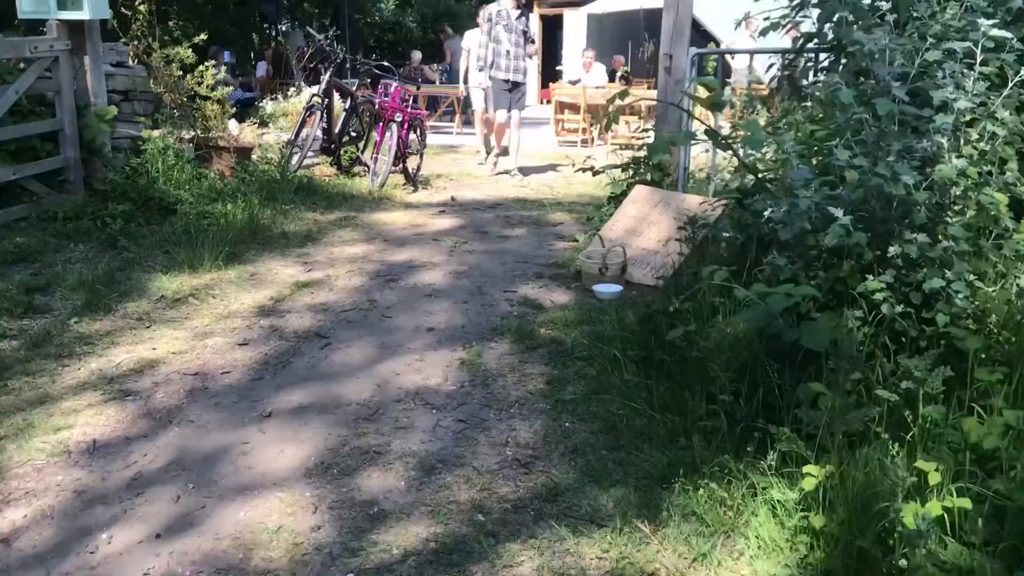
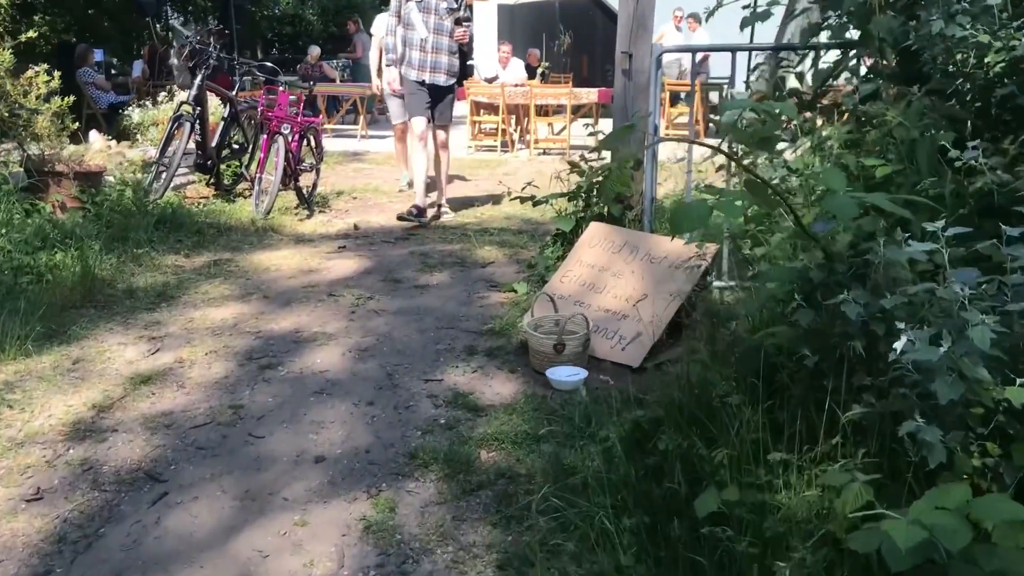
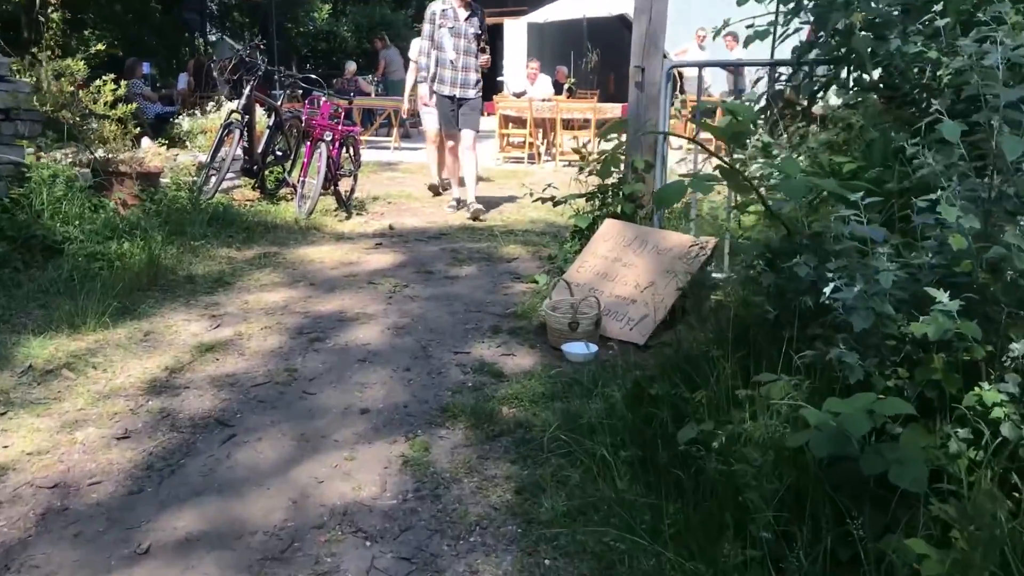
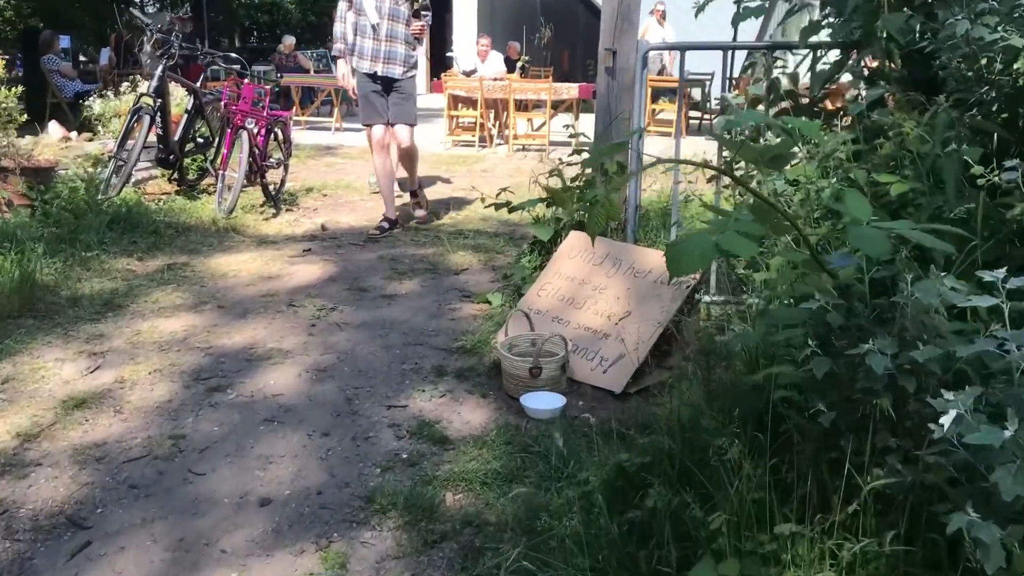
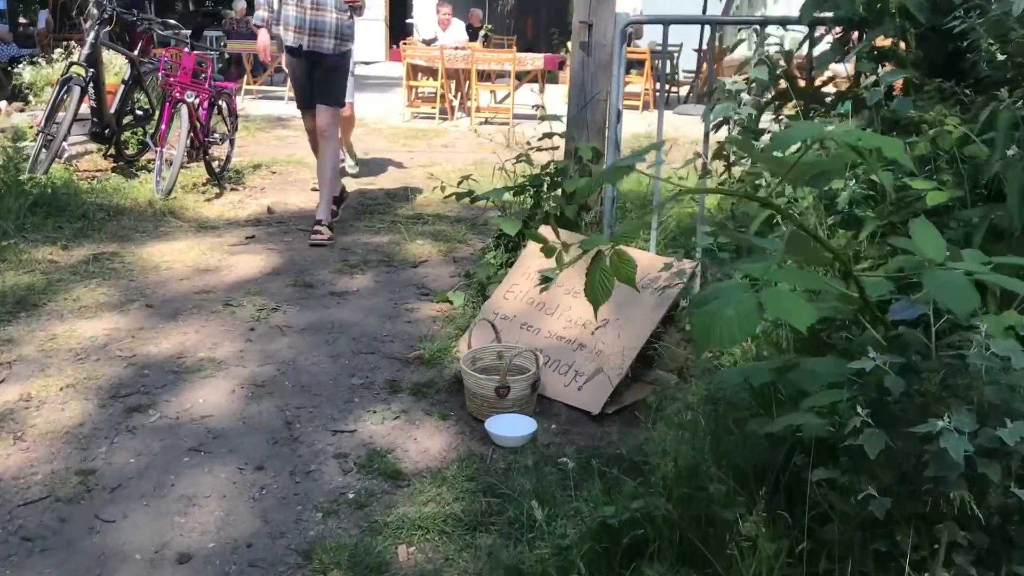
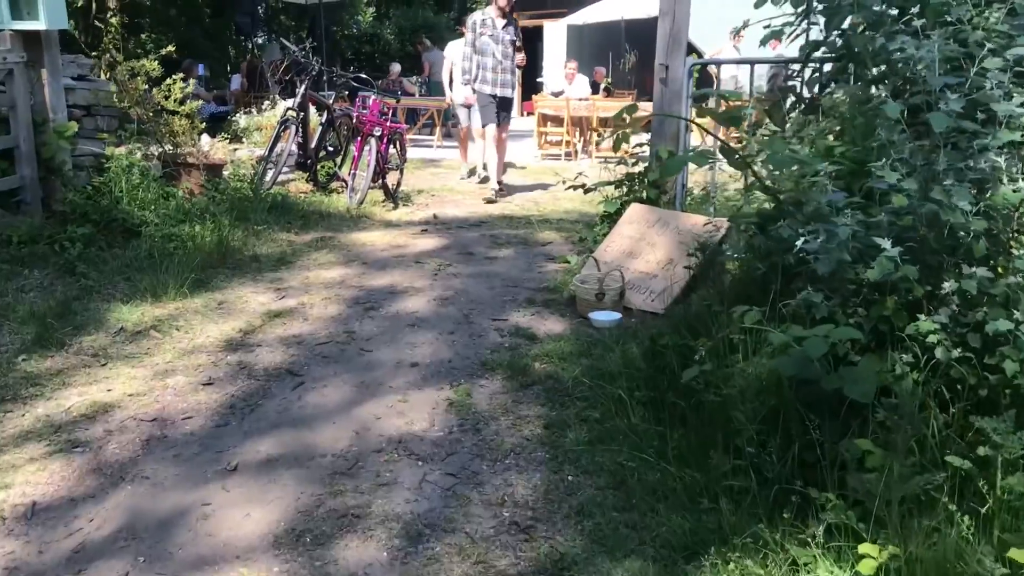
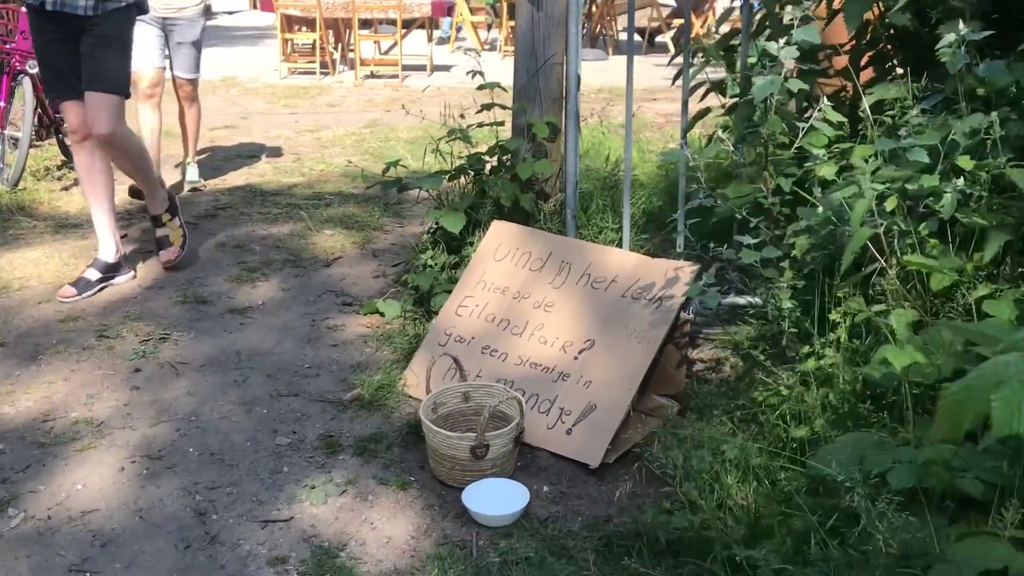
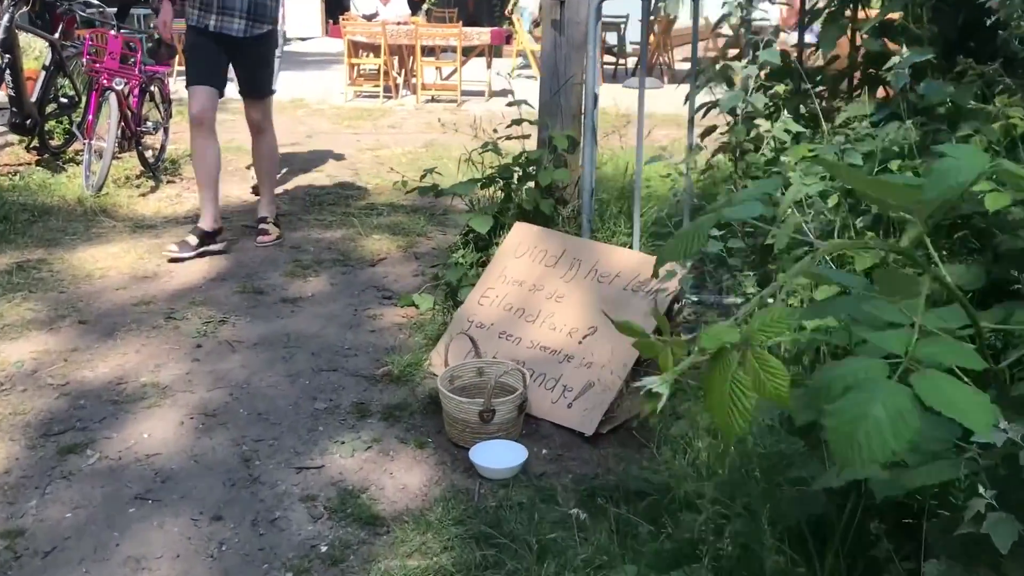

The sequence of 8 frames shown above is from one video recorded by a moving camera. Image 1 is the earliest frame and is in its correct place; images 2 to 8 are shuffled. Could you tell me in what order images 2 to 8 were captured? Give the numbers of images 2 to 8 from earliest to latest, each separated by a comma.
6, 3, 2, 4, 5, 8, 7
